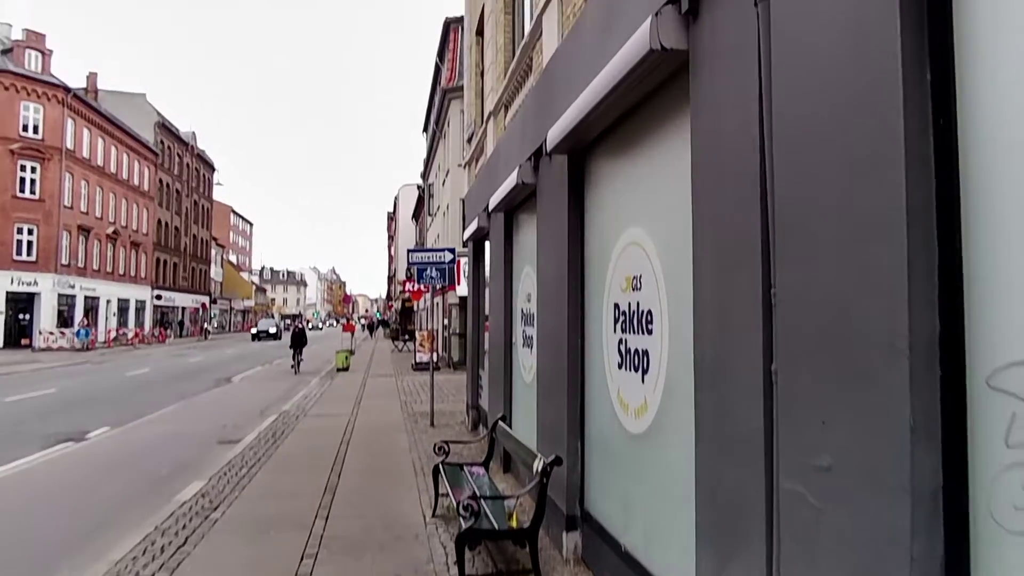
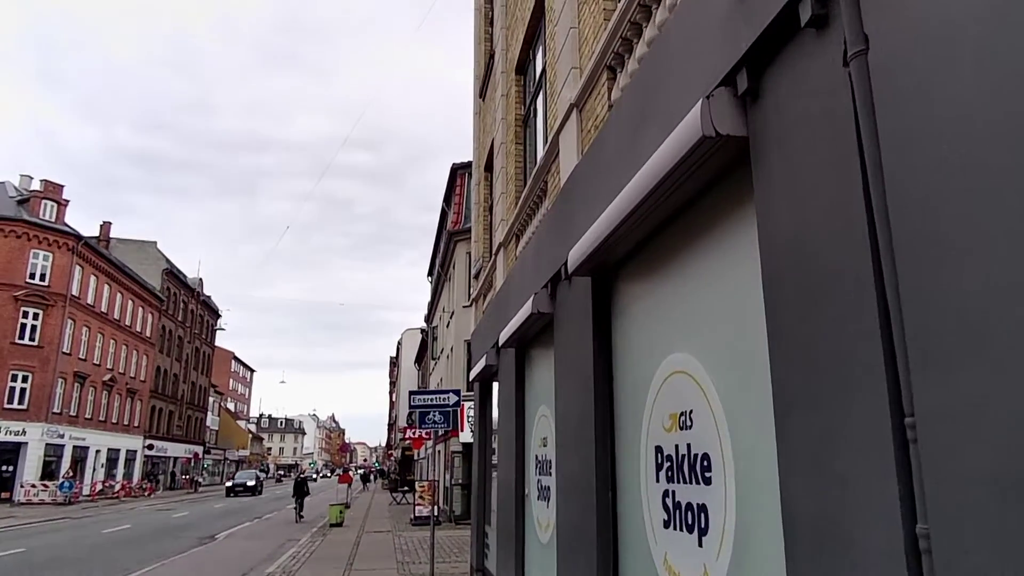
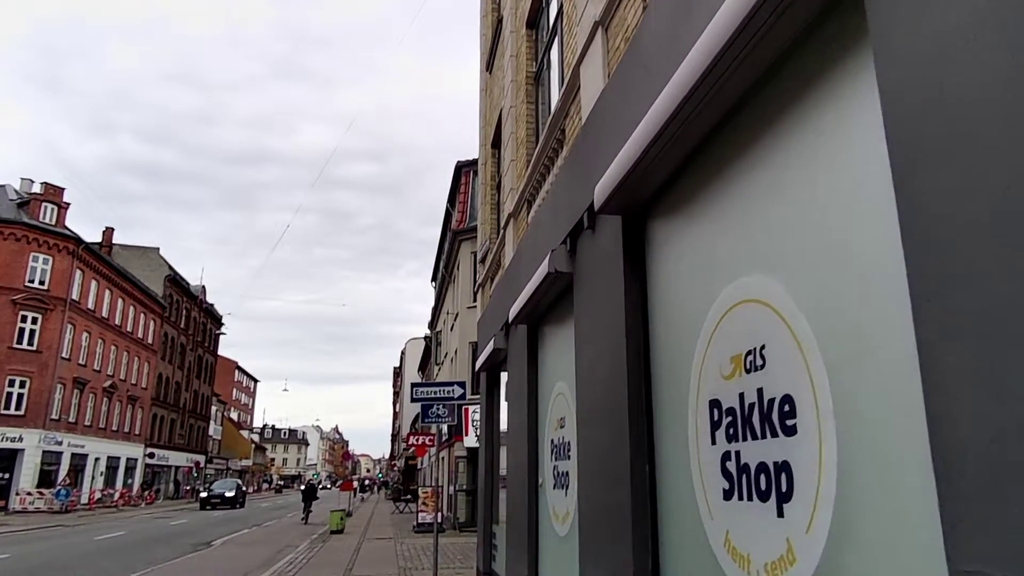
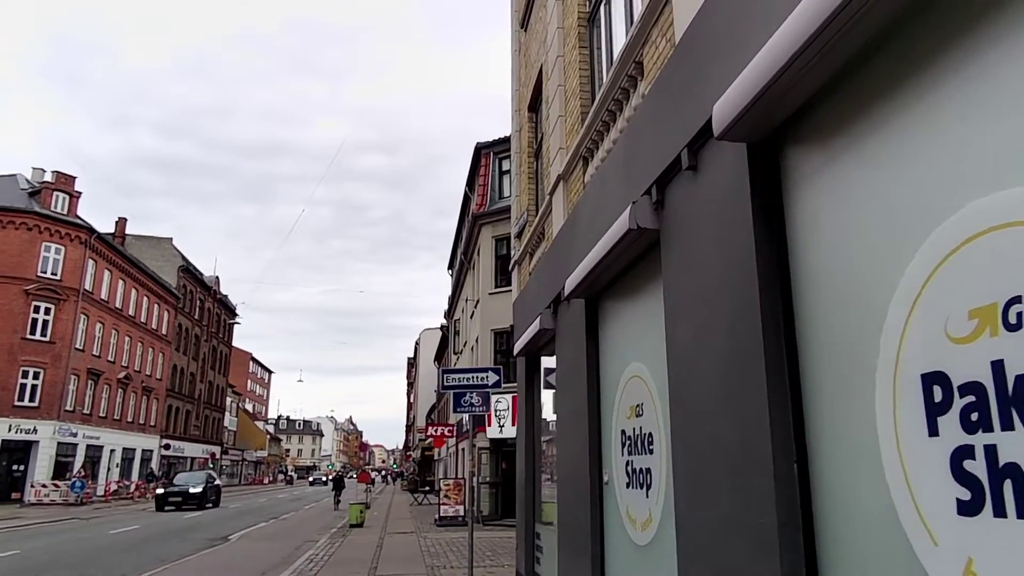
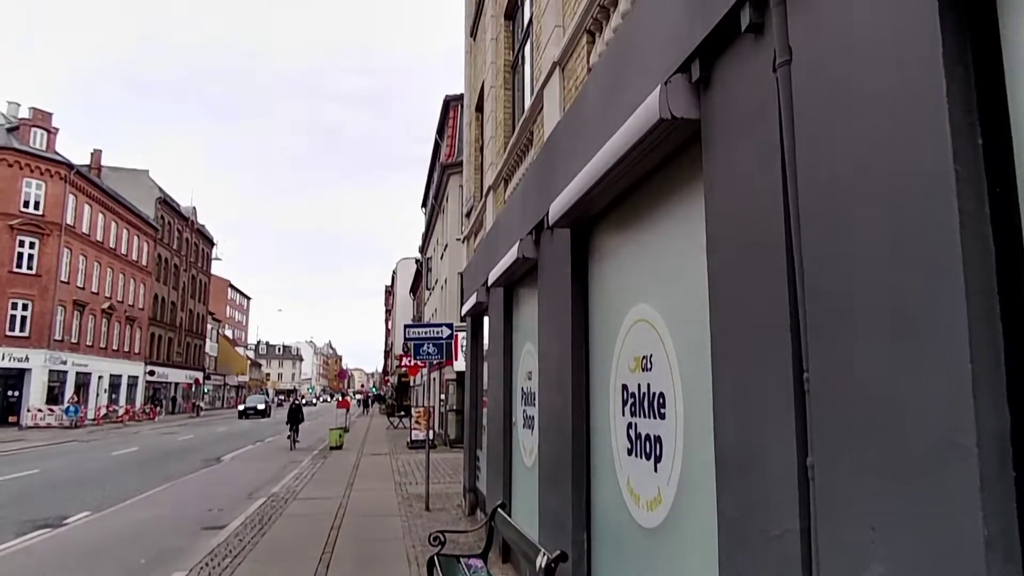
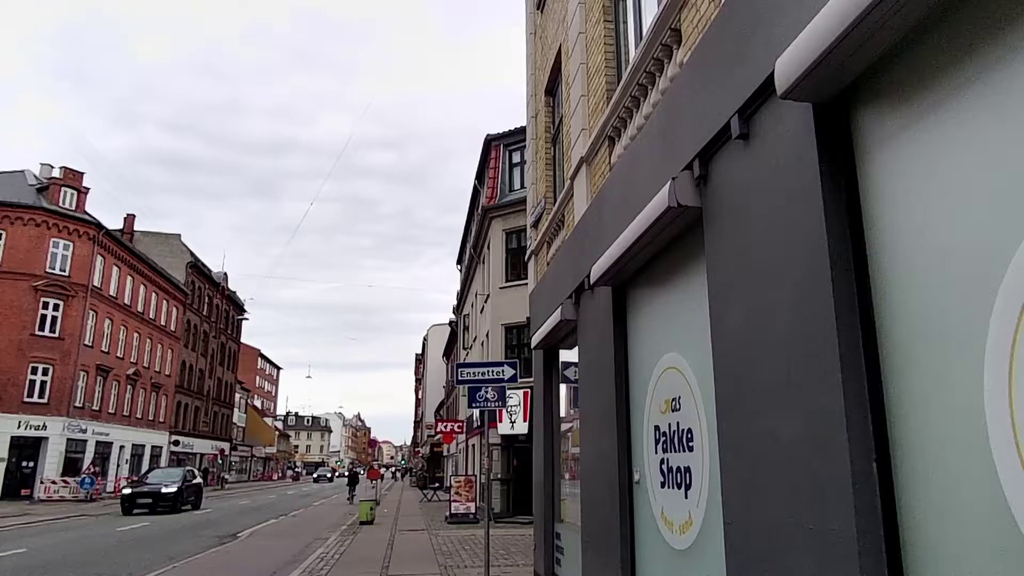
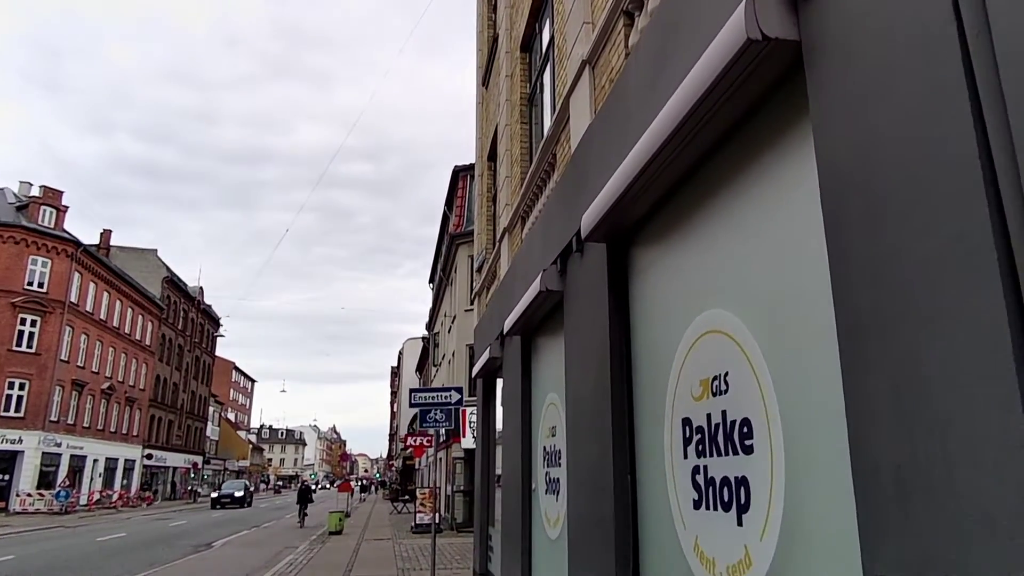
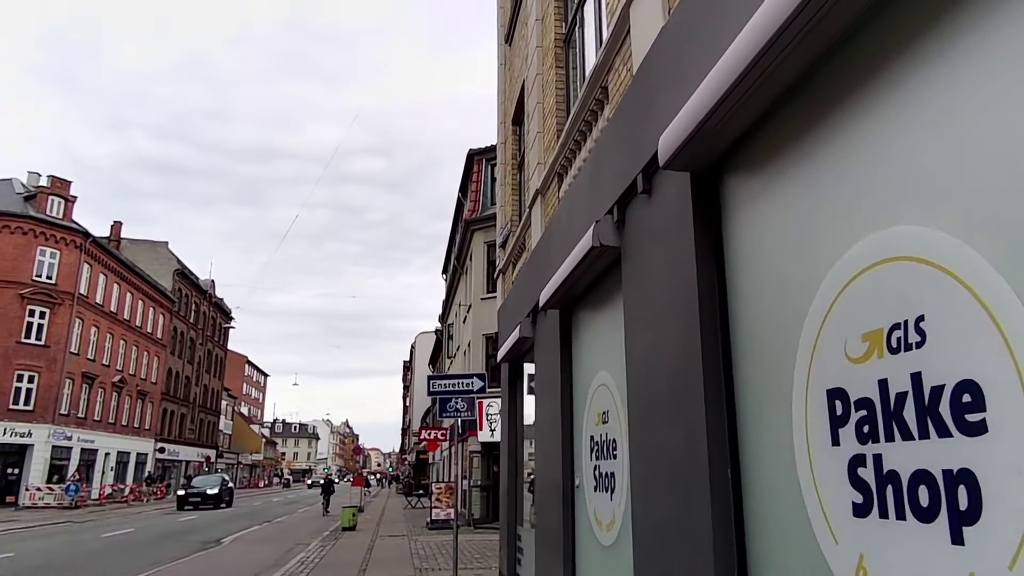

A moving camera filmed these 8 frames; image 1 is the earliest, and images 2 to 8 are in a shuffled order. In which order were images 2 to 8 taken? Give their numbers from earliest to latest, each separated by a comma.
5, 2, 7, 3, 8, 4, 6
